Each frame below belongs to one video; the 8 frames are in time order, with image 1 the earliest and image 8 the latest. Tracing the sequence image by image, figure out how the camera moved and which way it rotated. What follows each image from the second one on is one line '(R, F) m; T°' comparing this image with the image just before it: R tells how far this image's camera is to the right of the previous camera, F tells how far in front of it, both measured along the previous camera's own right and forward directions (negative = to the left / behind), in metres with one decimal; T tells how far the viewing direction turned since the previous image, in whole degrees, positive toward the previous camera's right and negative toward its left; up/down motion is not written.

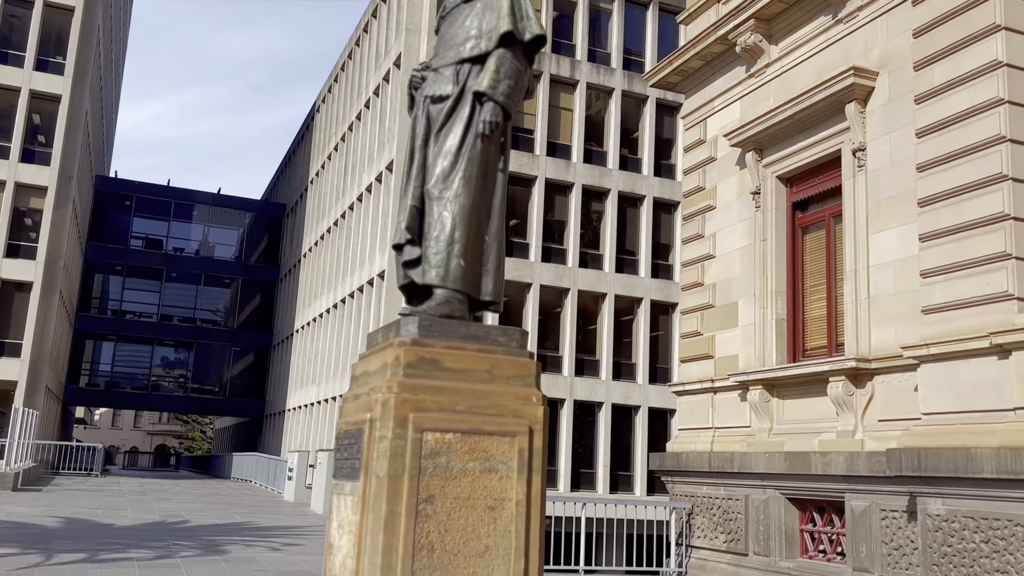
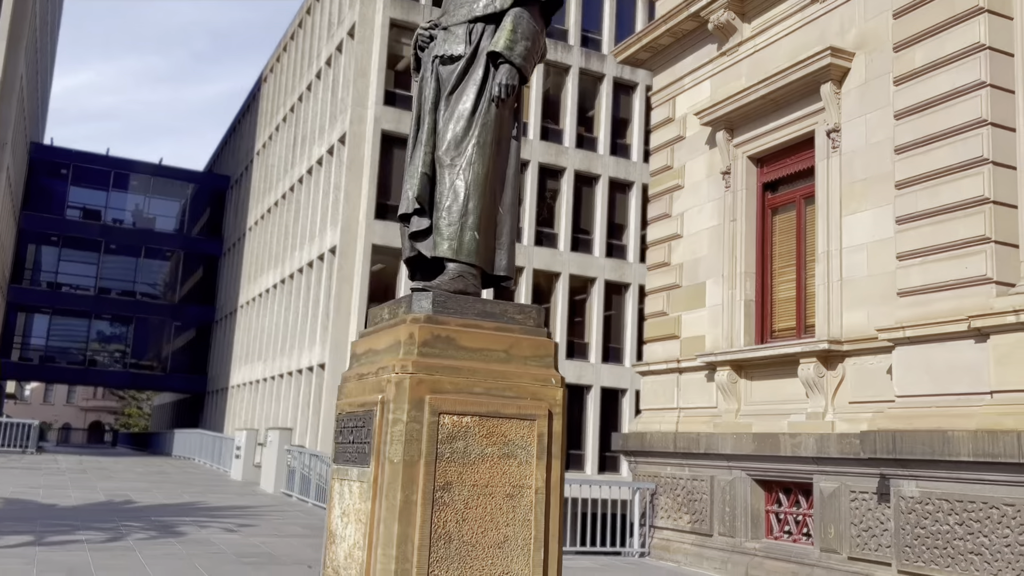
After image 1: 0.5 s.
(-0.4, +0.3) m; +4°
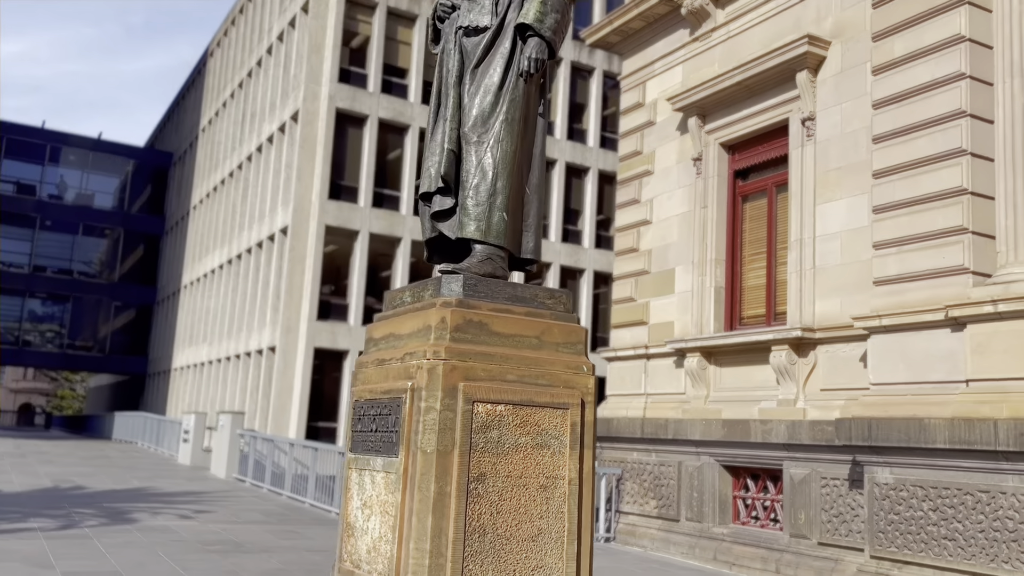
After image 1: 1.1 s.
(-0.5, +0.2) m; +4°
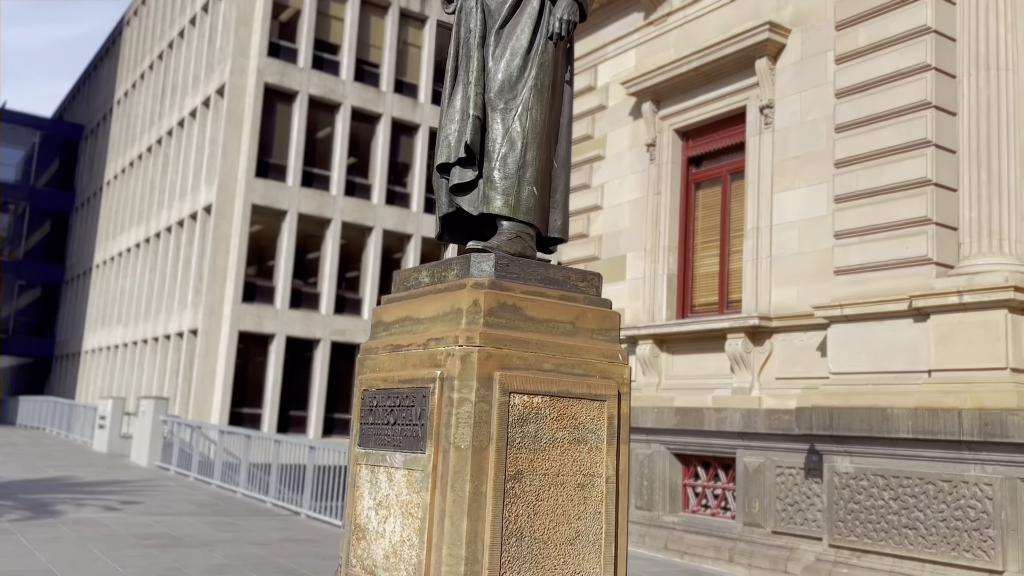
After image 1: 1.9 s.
(-0.6, +0.4) m; +5°
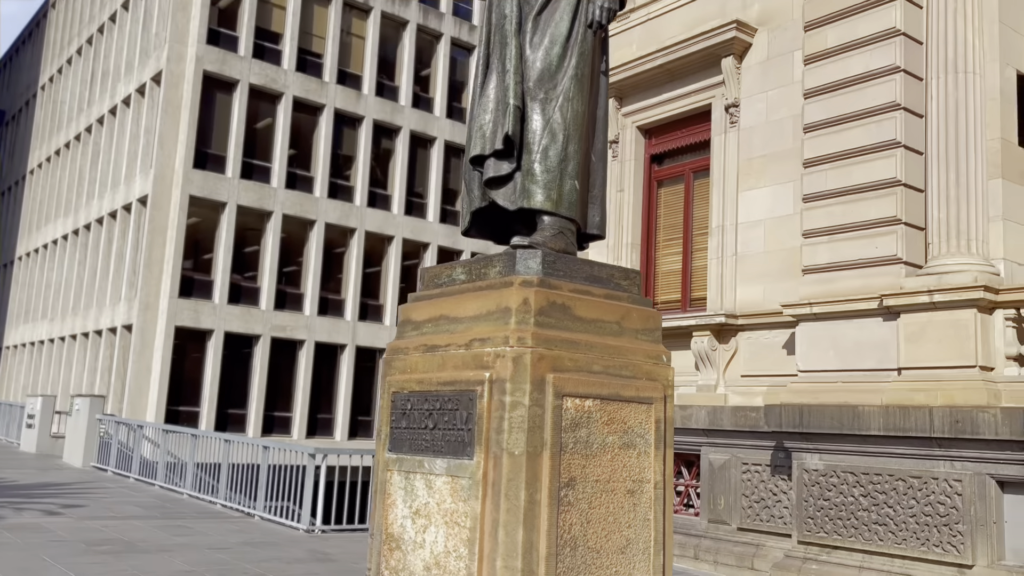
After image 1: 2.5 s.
(-0.5, +0.2) m; +4°
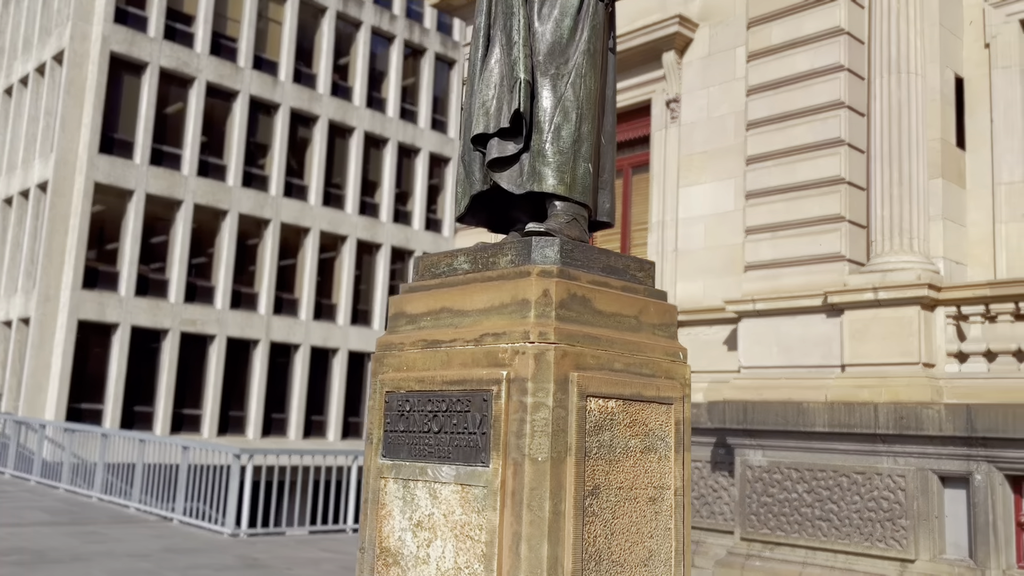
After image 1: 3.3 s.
(-0.4, +0.4) m; +6°
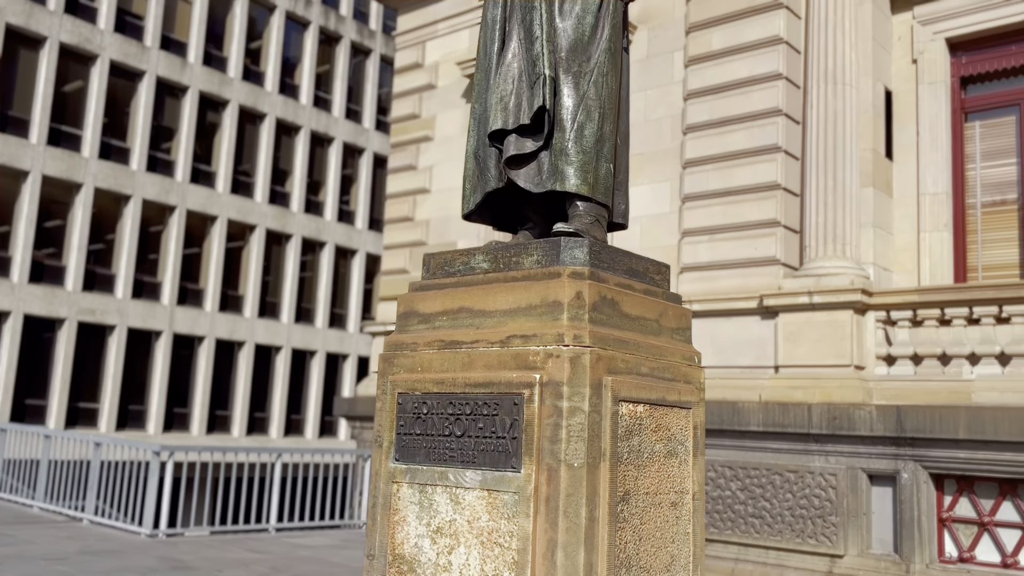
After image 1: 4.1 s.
(-0.5, +0.1) m; +6°
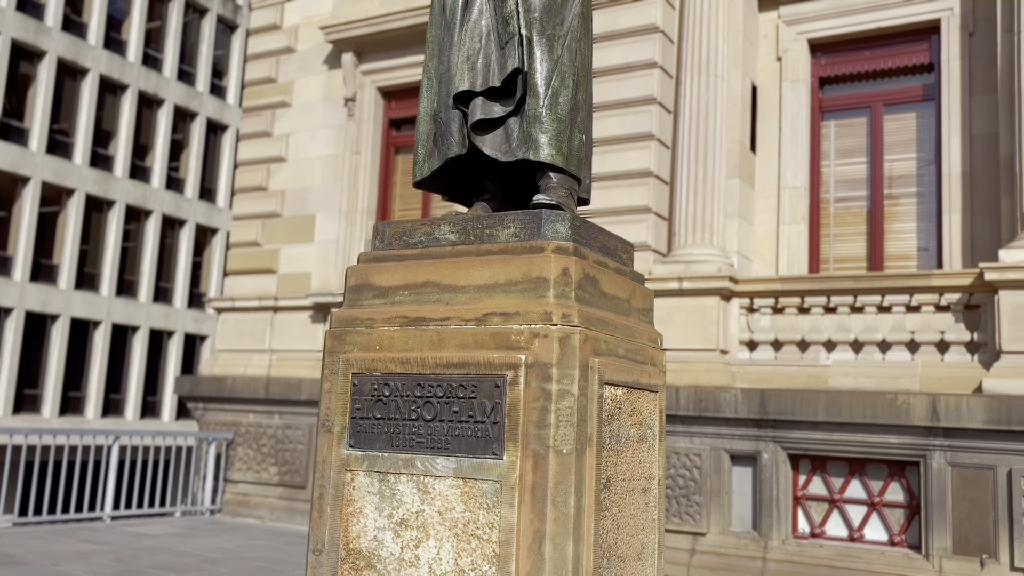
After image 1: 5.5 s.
(-0.6, +0.3) m; +11°
